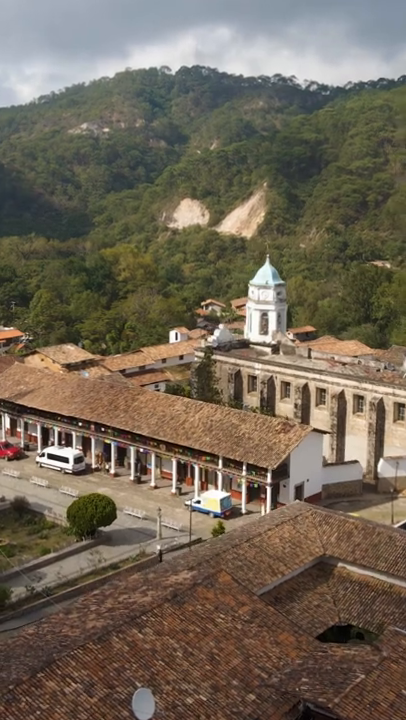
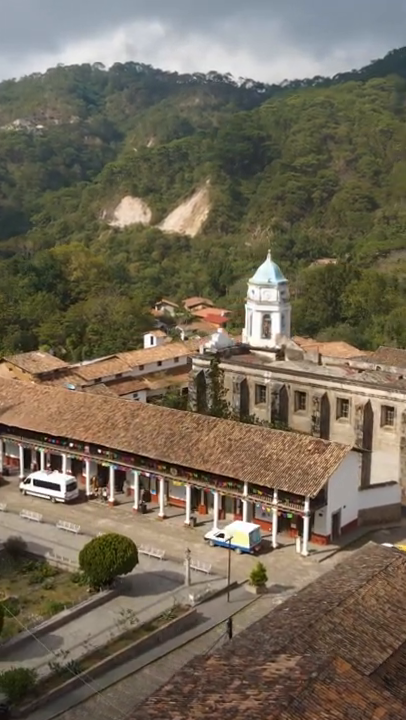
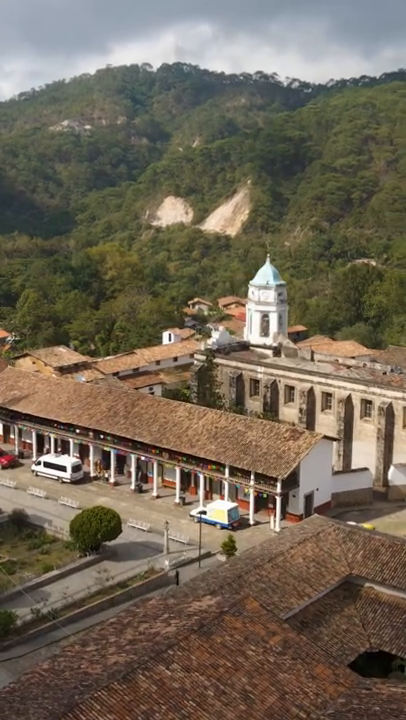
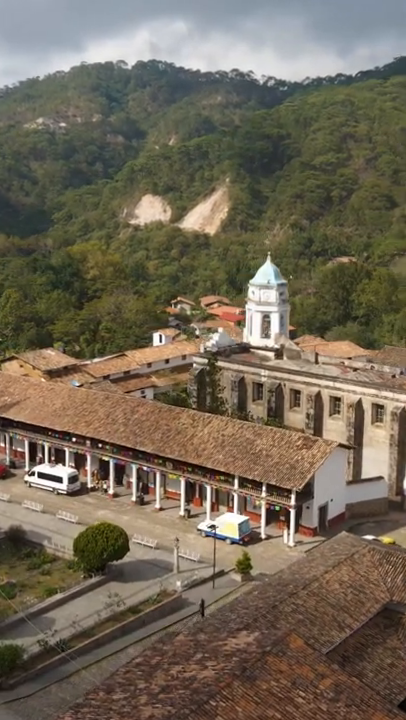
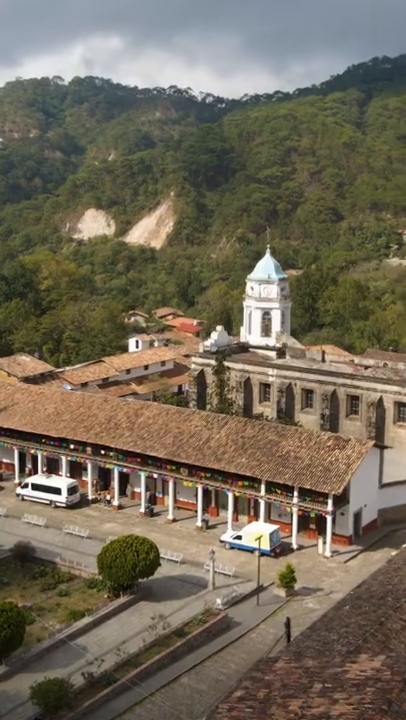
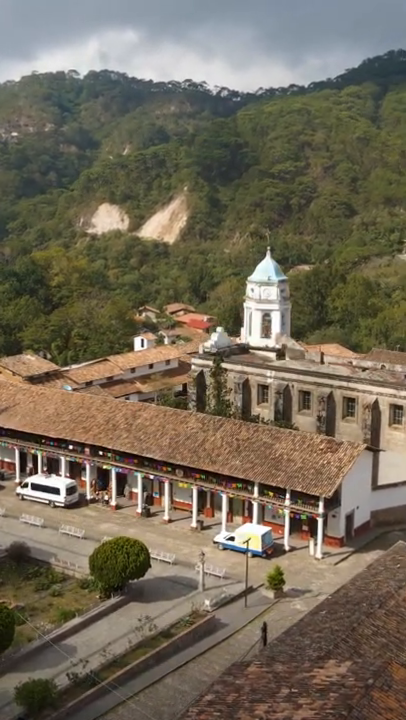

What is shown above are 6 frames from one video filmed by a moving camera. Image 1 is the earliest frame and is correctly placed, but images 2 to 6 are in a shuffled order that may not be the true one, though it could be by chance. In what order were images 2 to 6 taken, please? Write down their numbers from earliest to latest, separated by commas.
3, 4, 2, 6, 5
